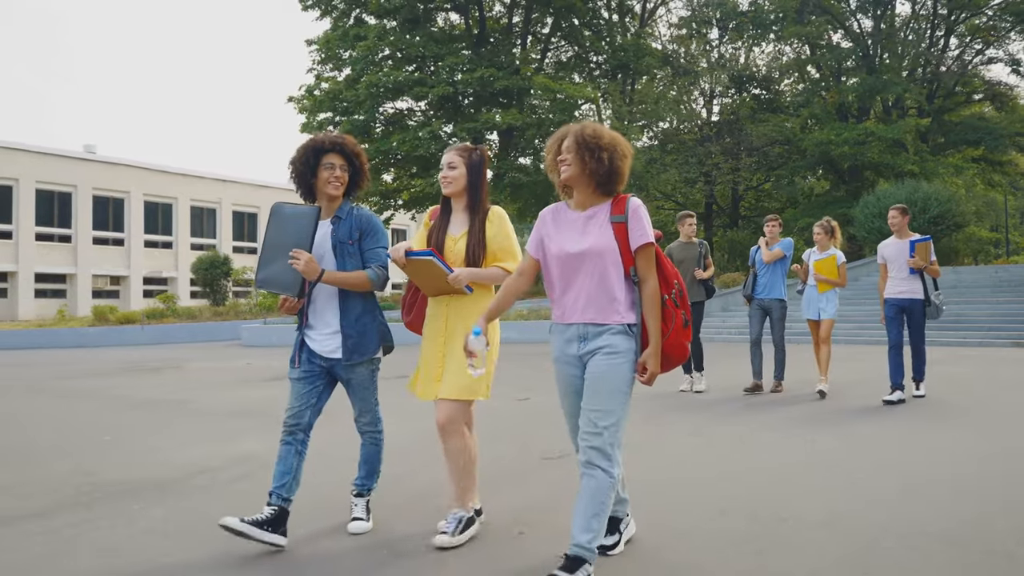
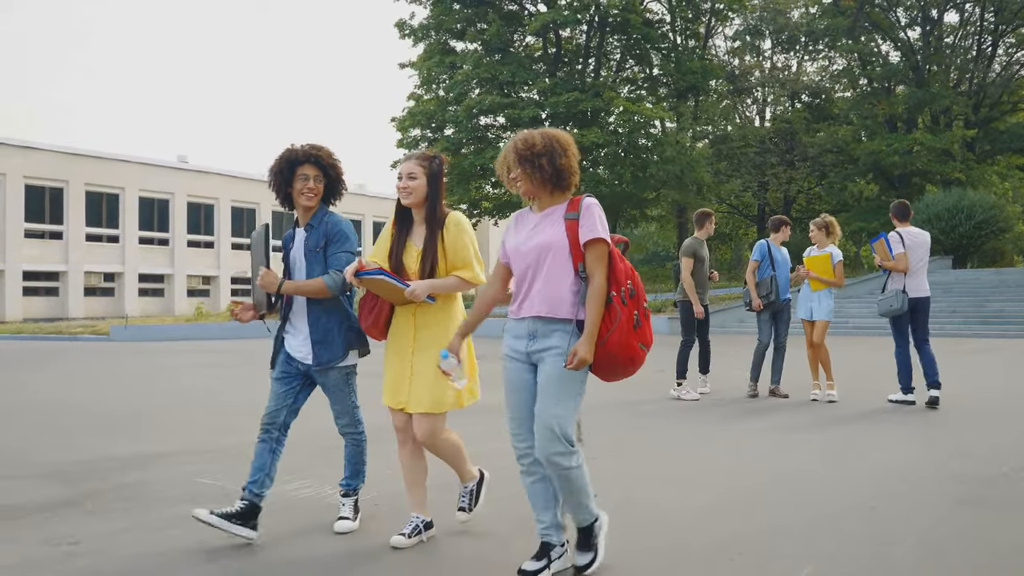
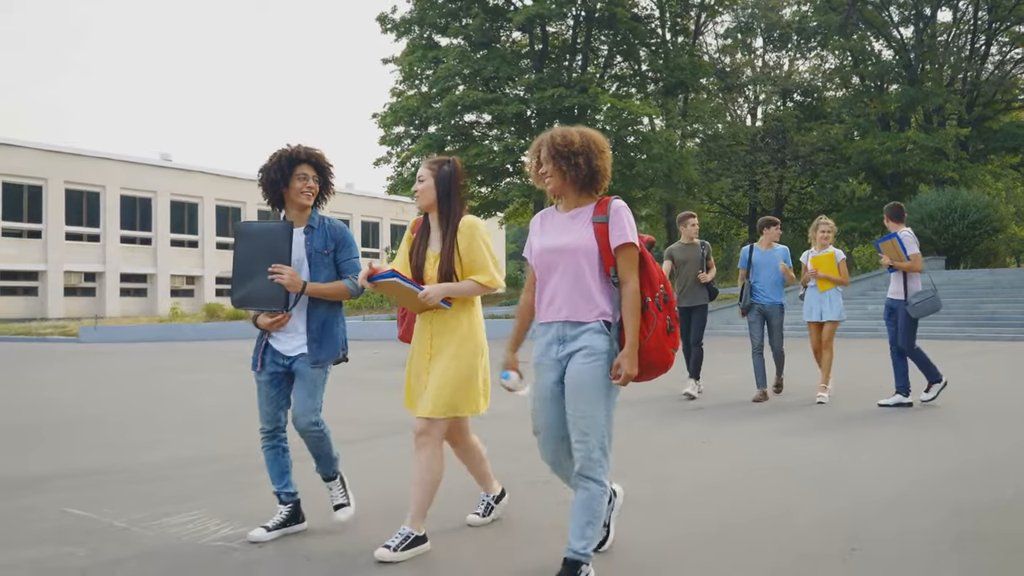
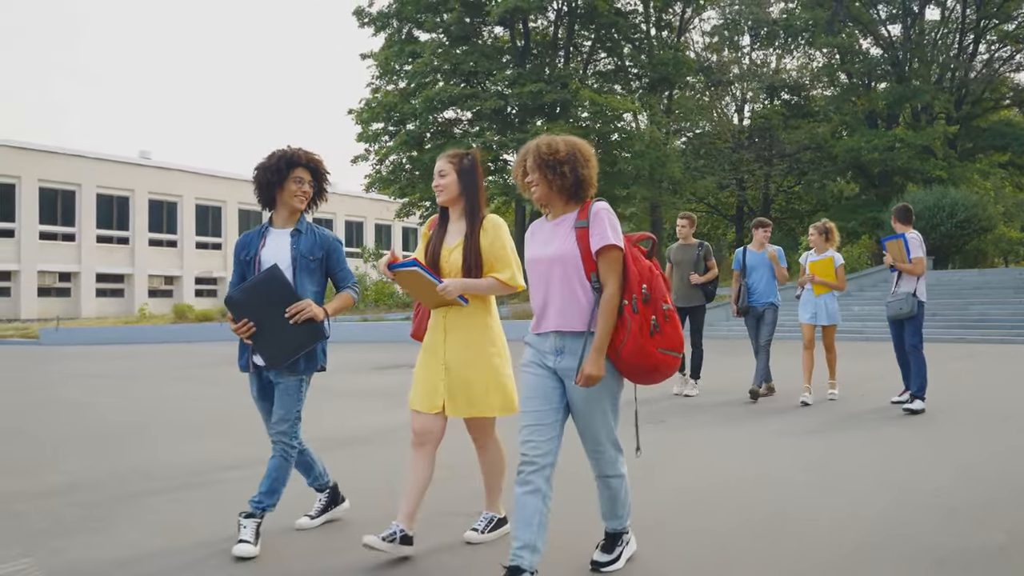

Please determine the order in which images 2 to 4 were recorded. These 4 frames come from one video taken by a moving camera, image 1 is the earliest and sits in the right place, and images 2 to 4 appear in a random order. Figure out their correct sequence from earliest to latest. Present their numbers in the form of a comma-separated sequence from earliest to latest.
4, 3, 2
